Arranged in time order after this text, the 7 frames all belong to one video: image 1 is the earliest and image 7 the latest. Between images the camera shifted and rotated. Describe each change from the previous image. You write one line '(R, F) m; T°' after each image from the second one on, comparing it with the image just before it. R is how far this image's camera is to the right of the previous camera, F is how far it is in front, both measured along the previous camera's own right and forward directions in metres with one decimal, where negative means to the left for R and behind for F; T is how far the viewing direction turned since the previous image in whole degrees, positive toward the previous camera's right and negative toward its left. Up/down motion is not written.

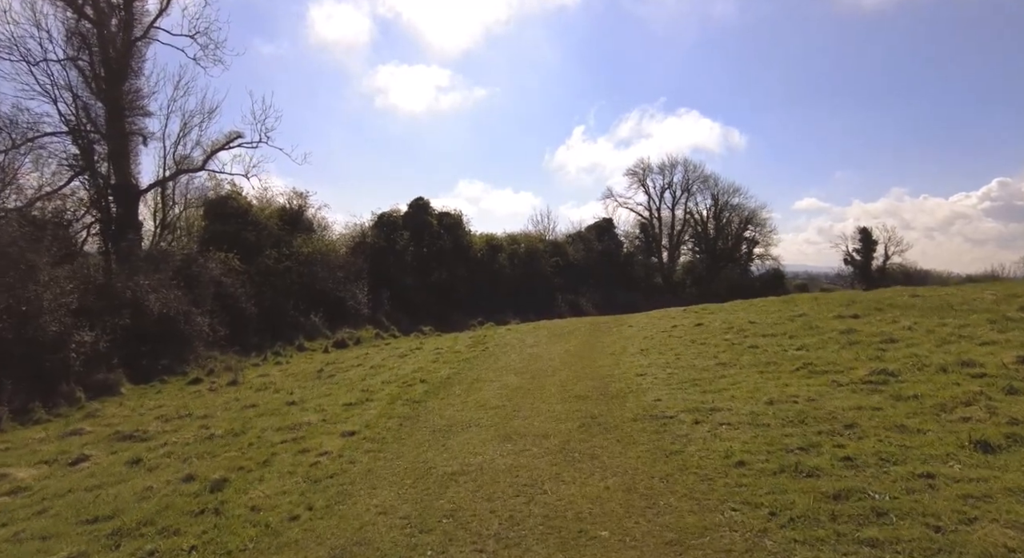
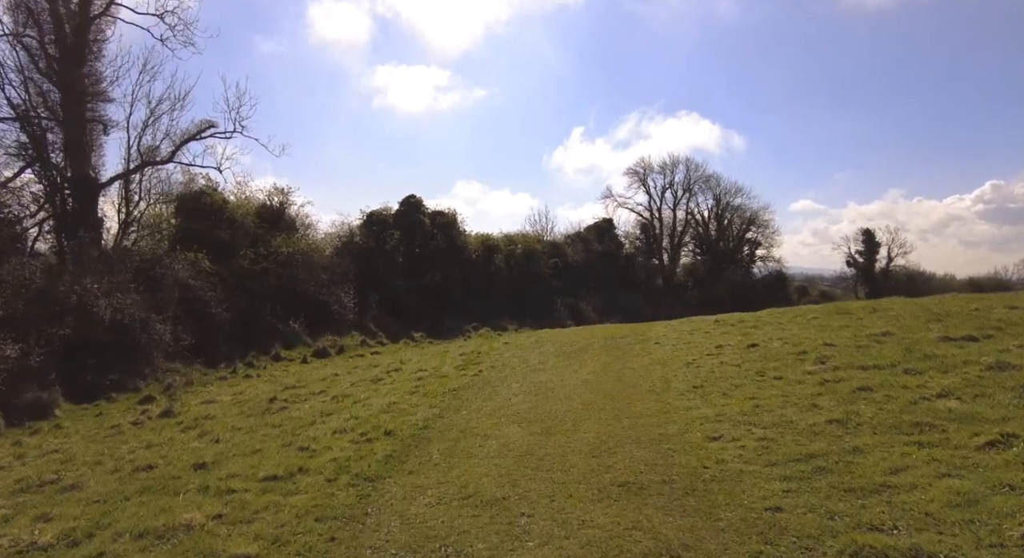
(-0.1, +3.0) m; 0°
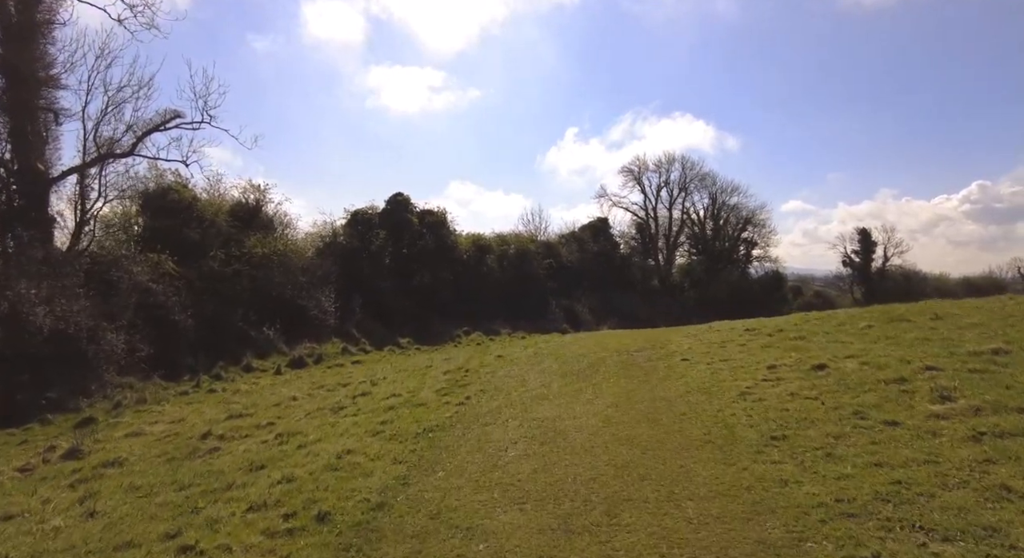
(0.0, +2.5) m; +1°
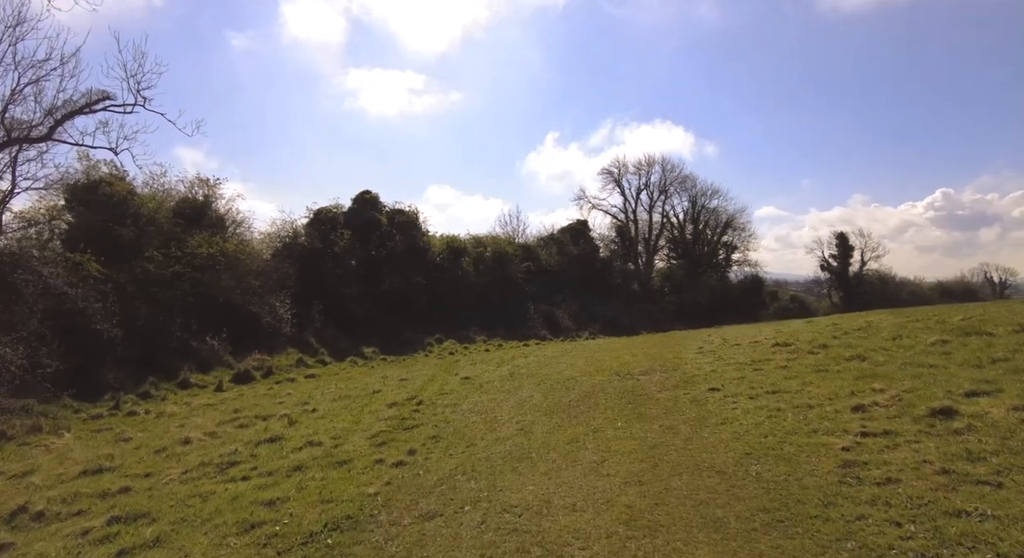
(+0.2, +3.1) m; +2°
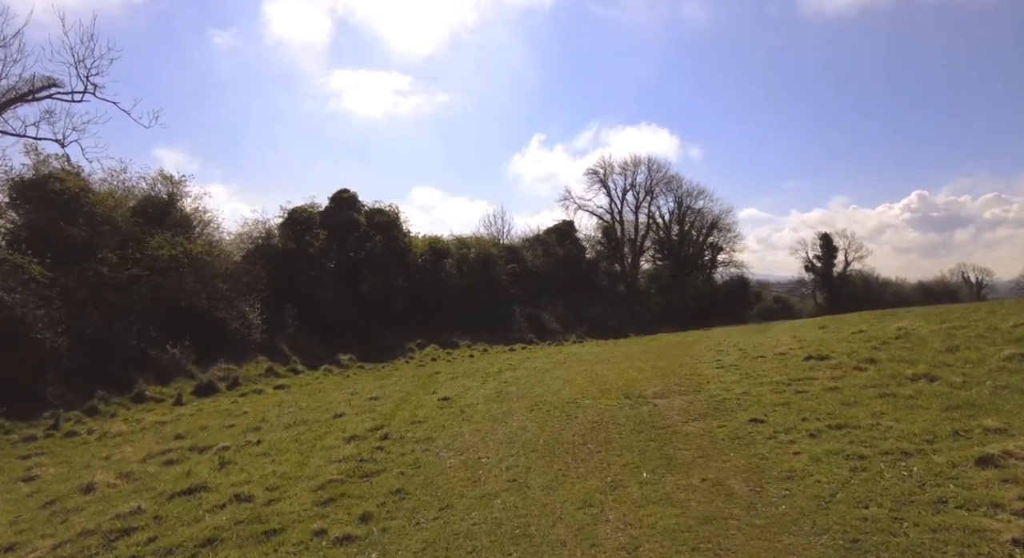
(0.0, +1.8) m; +1°
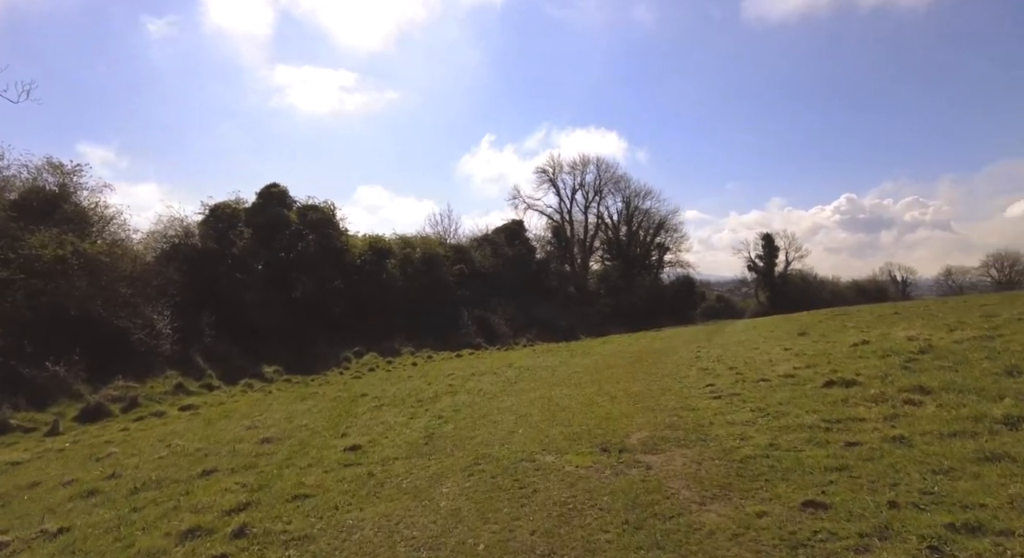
(+0.2, +2.6) m; +5°
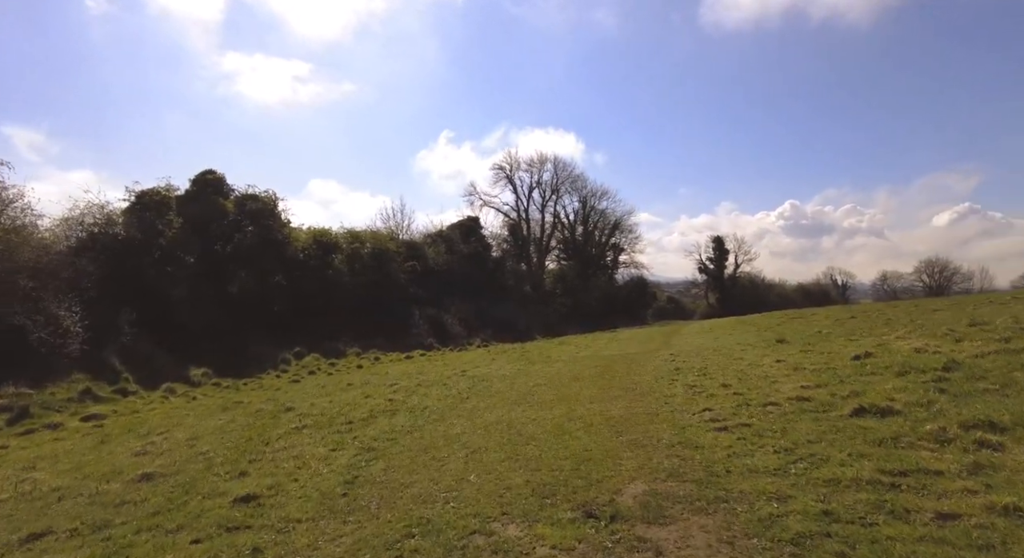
(0.0, +1.8) m; +4°
